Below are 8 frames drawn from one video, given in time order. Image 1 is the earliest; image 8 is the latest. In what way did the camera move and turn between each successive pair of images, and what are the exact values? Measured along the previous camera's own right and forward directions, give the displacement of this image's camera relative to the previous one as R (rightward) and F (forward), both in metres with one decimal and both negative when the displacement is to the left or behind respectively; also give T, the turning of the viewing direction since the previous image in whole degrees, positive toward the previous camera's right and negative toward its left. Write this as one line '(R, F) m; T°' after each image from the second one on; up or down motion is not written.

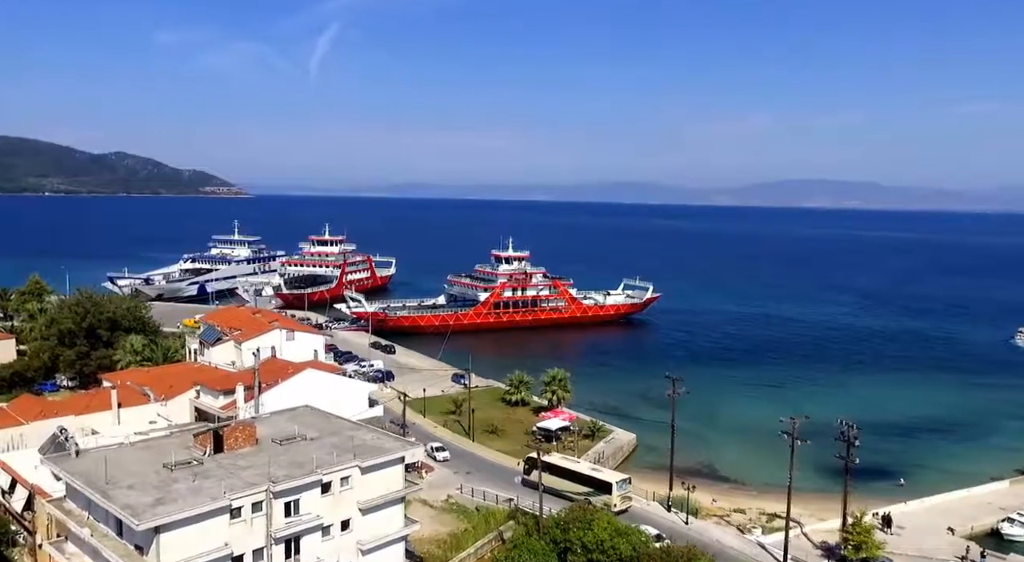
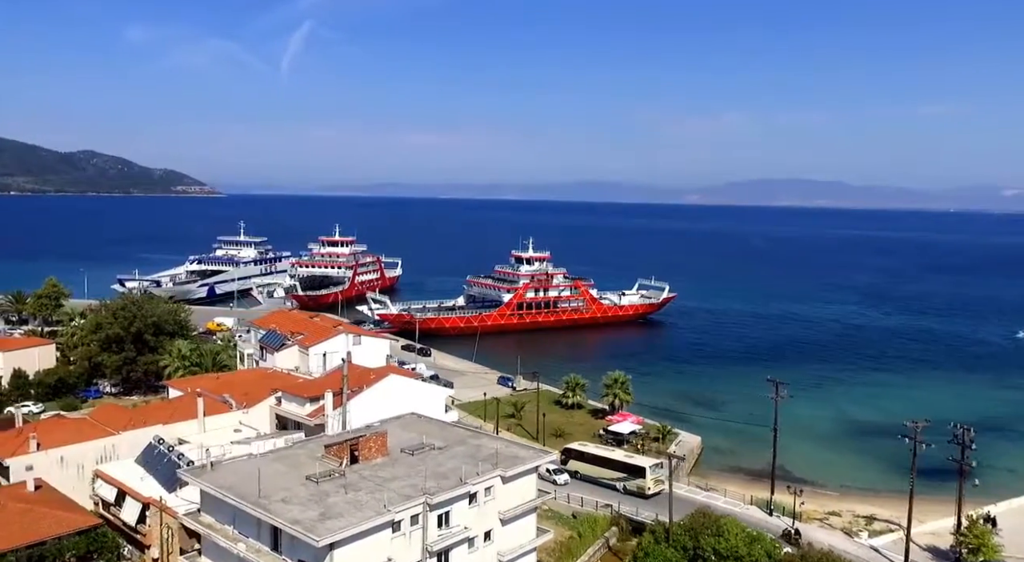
(-5.1, +0.4) m; +2°
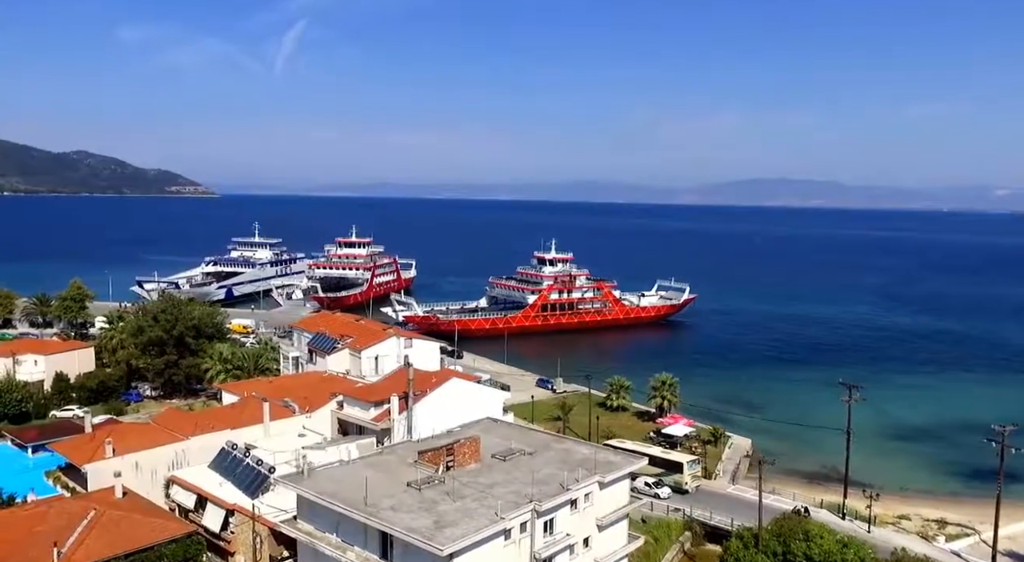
(-3.1, +0.2) m; 0°
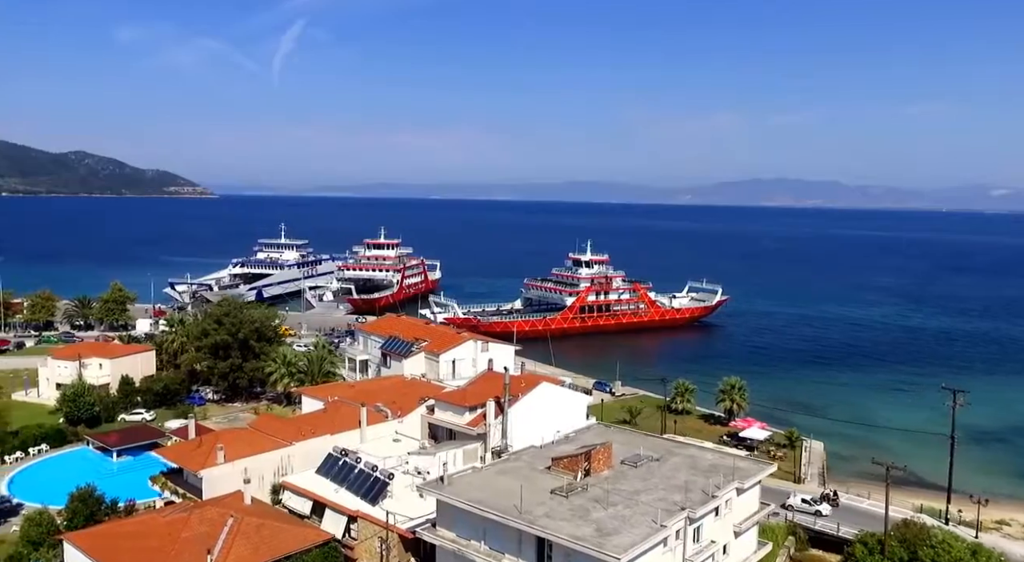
(-4.2, +0.1) m; 0°
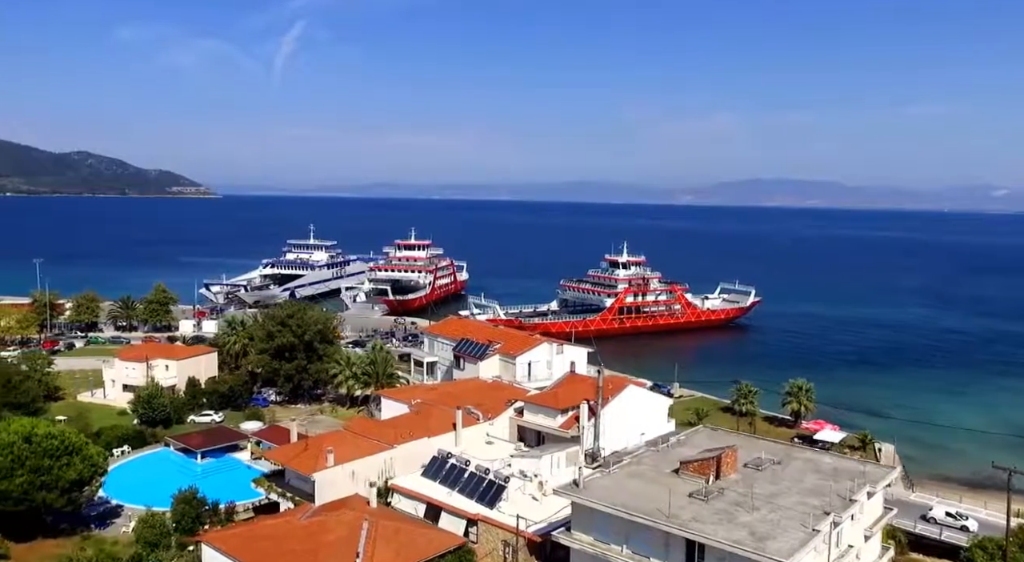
(-3.9, -0.1) m; 0°
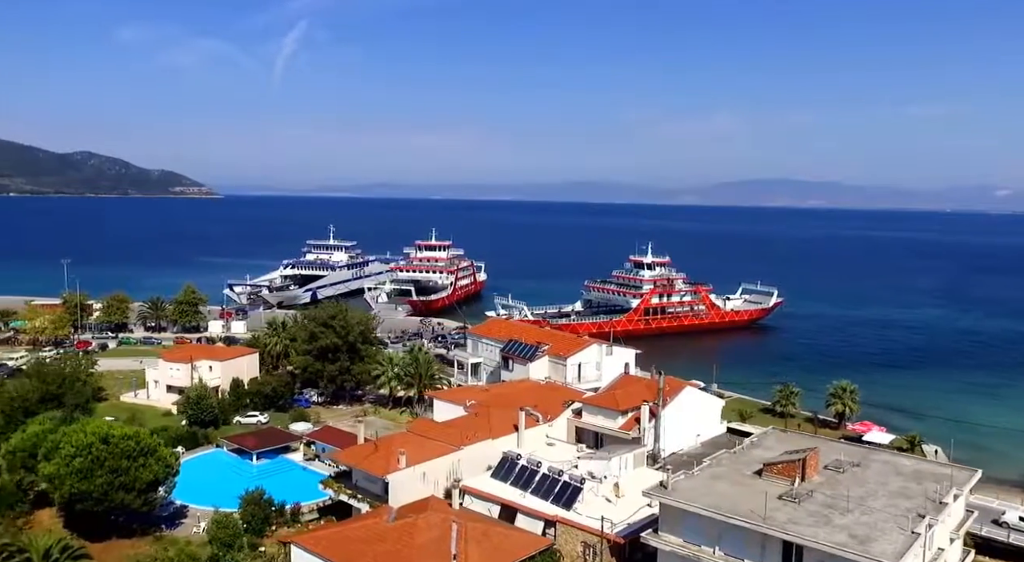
(-2.6, -0.1) m; 0°
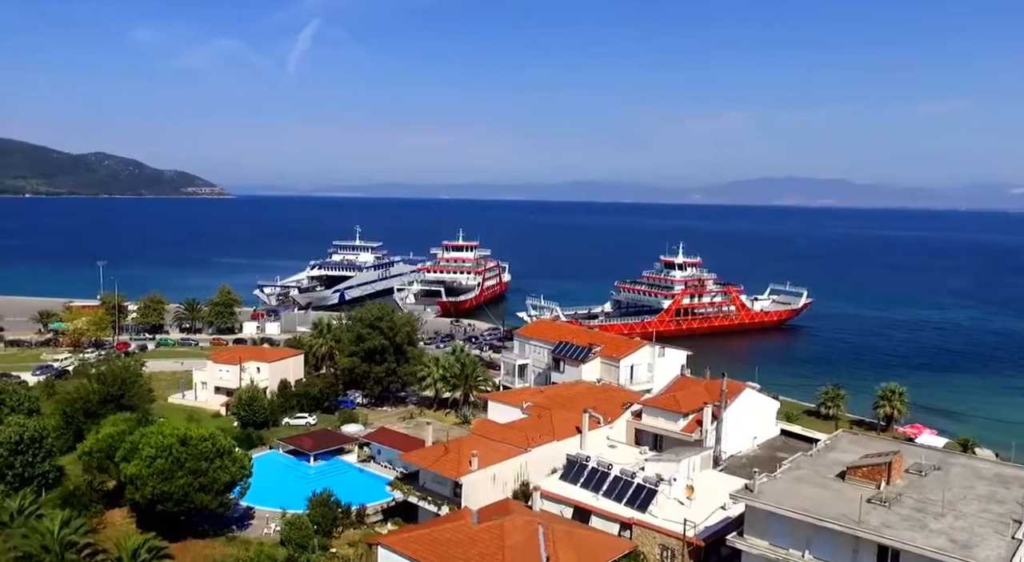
(-2.2, -0.1) m; -1°
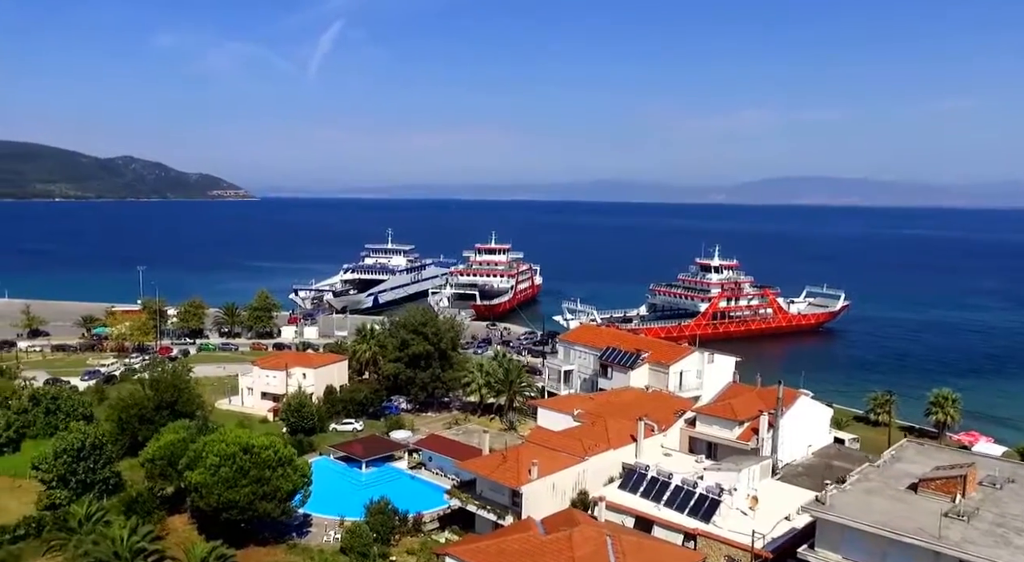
(-1.3, +0.1) m; -2°
